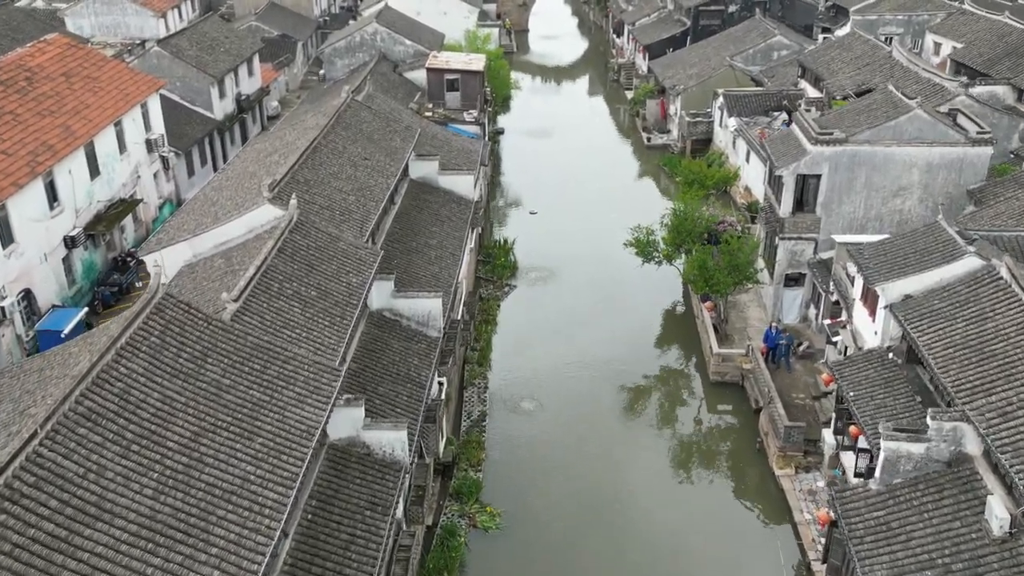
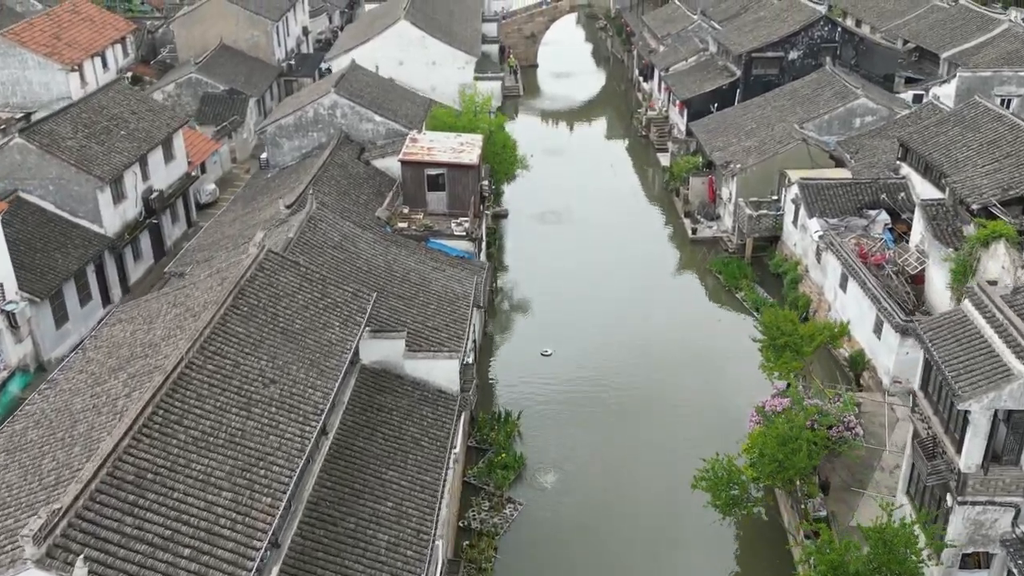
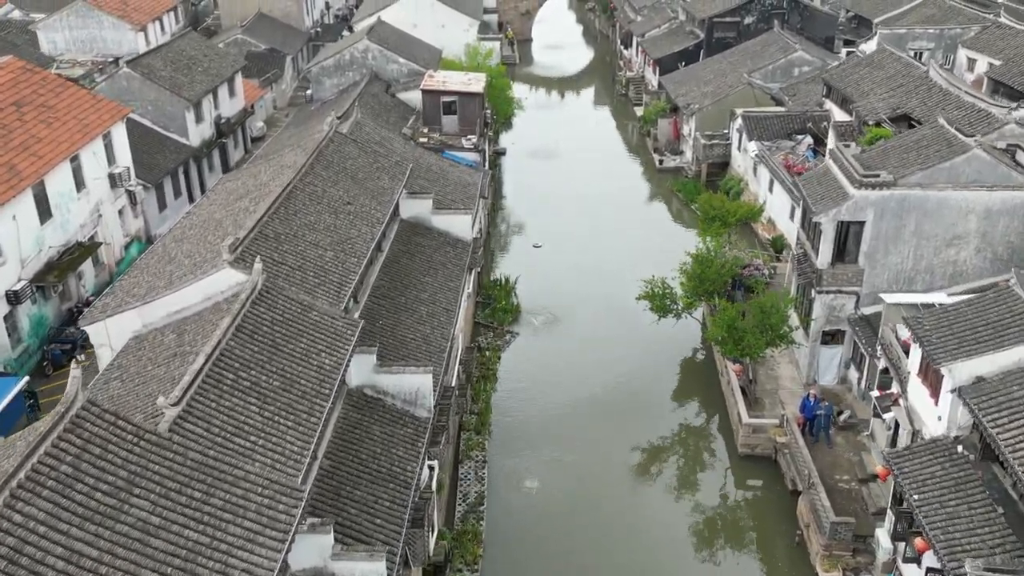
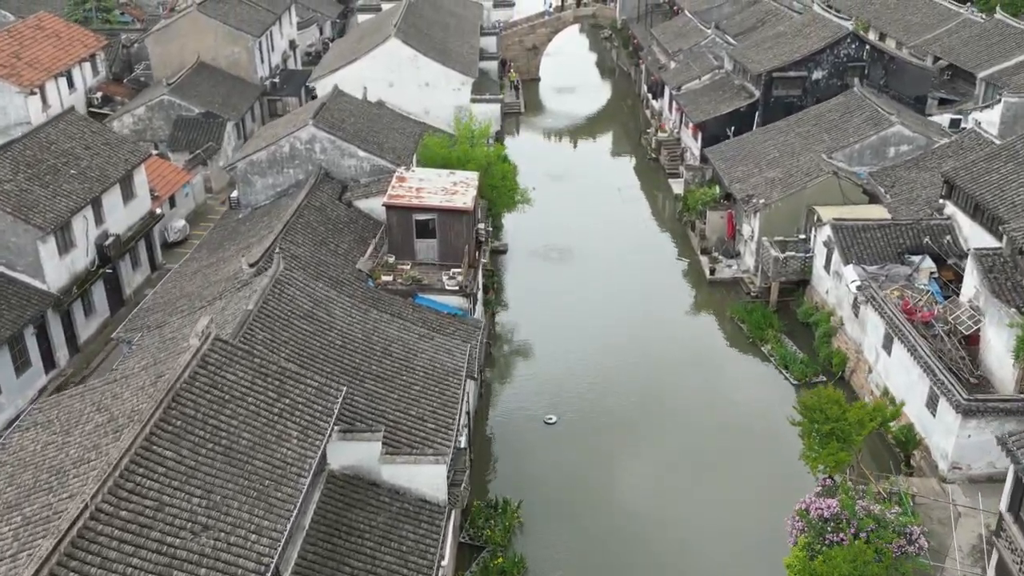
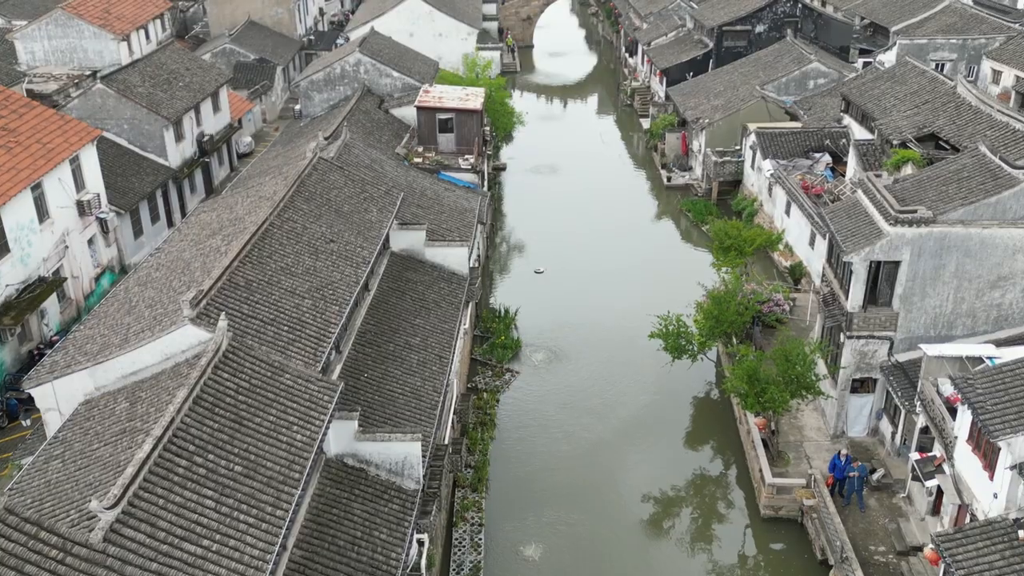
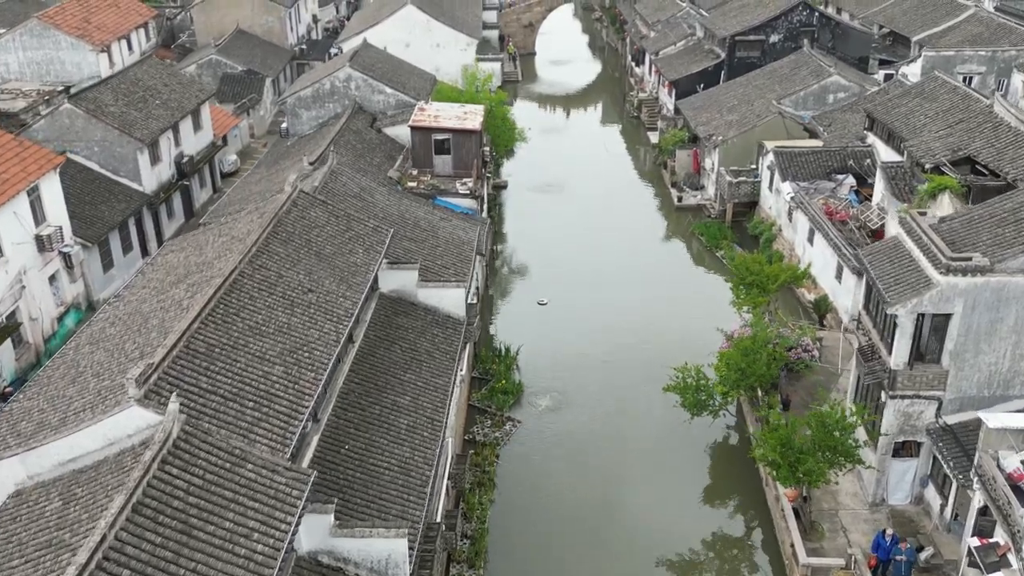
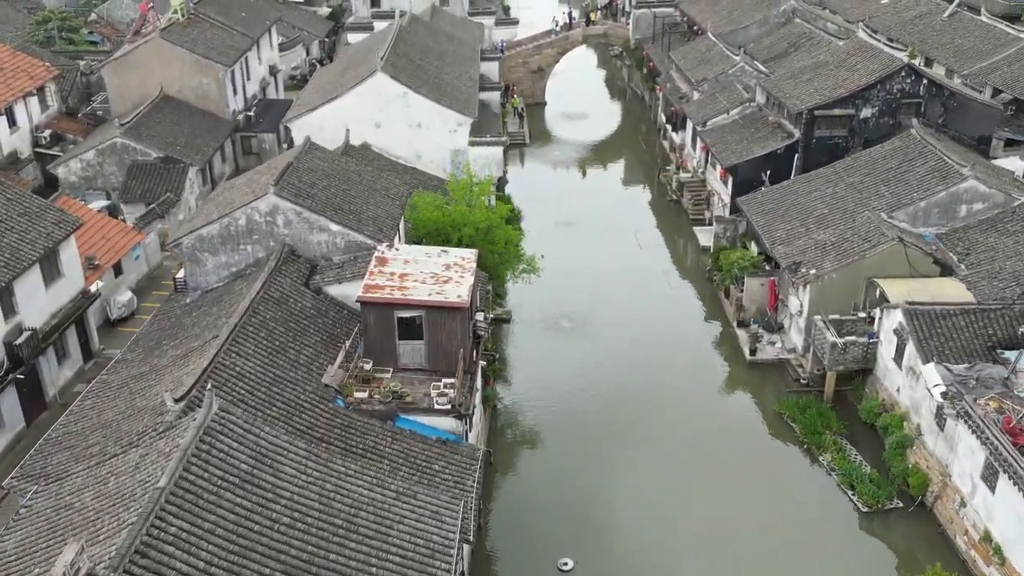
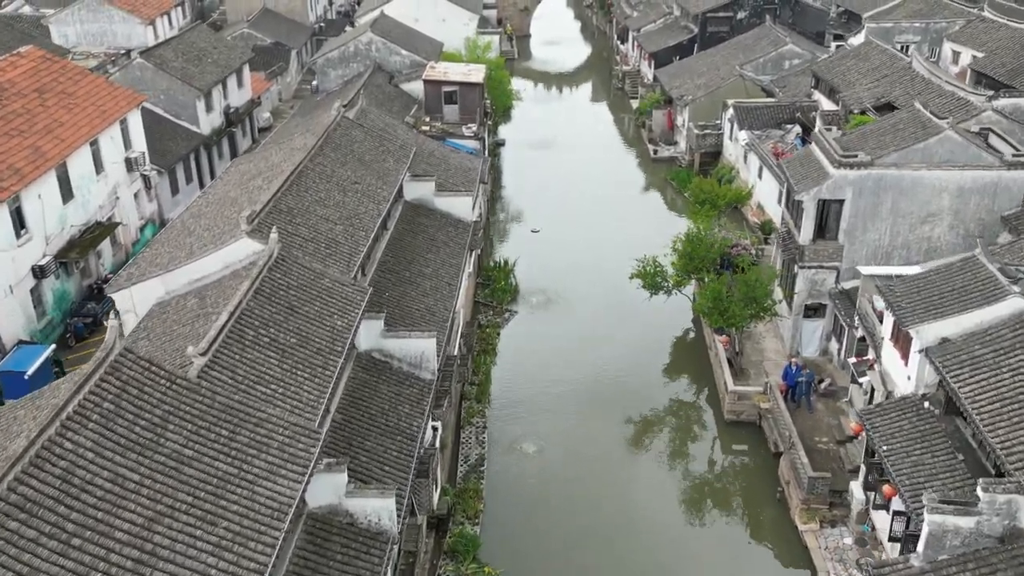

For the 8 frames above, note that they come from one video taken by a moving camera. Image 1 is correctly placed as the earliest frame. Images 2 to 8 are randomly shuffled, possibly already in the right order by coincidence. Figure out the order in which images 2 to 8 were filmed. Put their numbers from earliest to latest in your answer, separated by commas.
8, 3, 5, 6, 2, 4, 7
